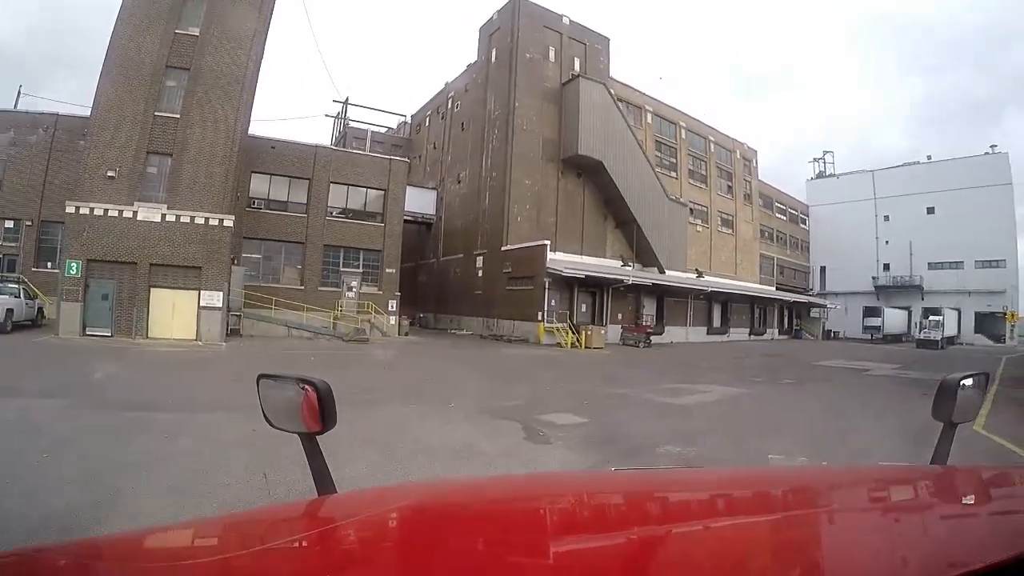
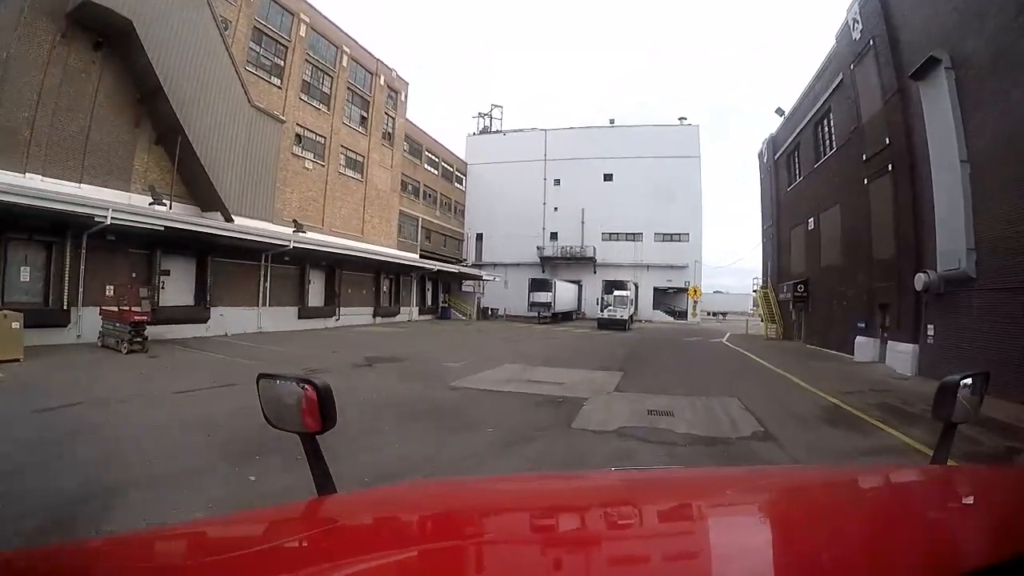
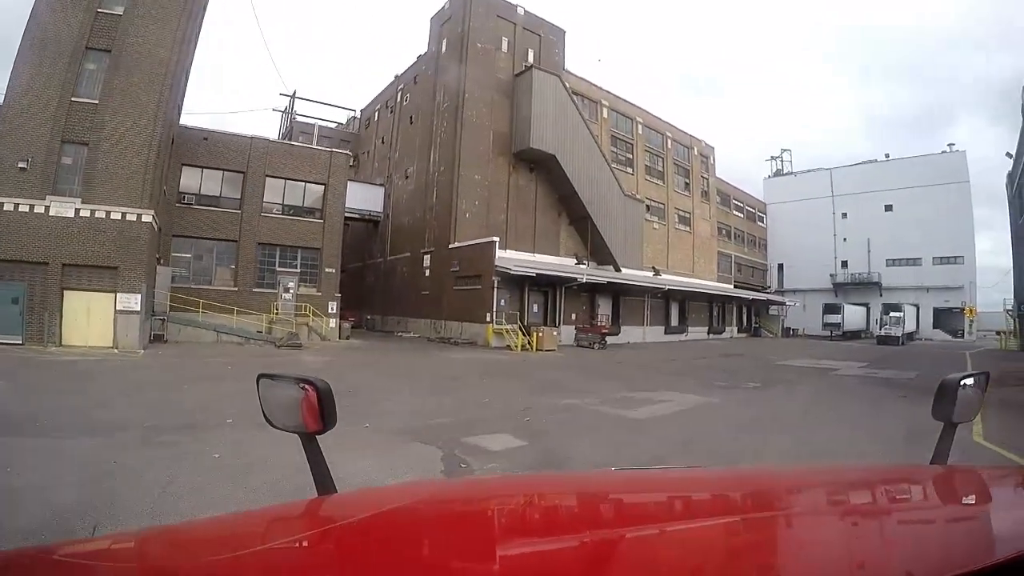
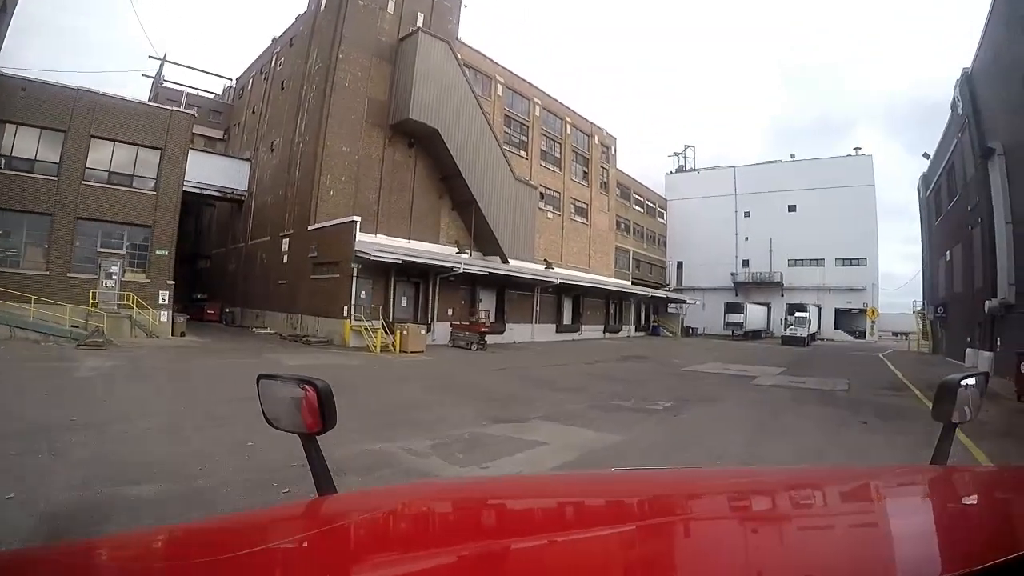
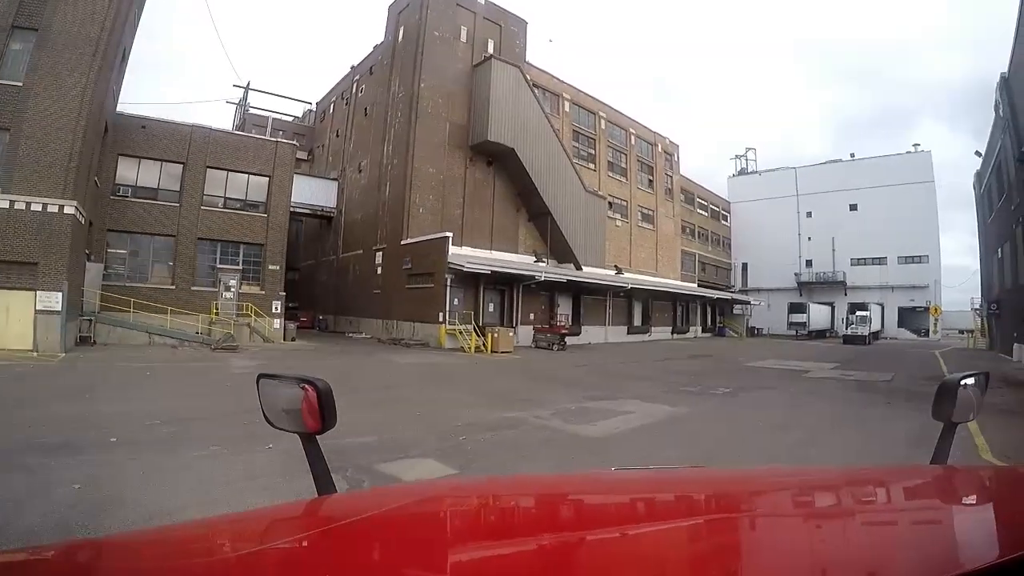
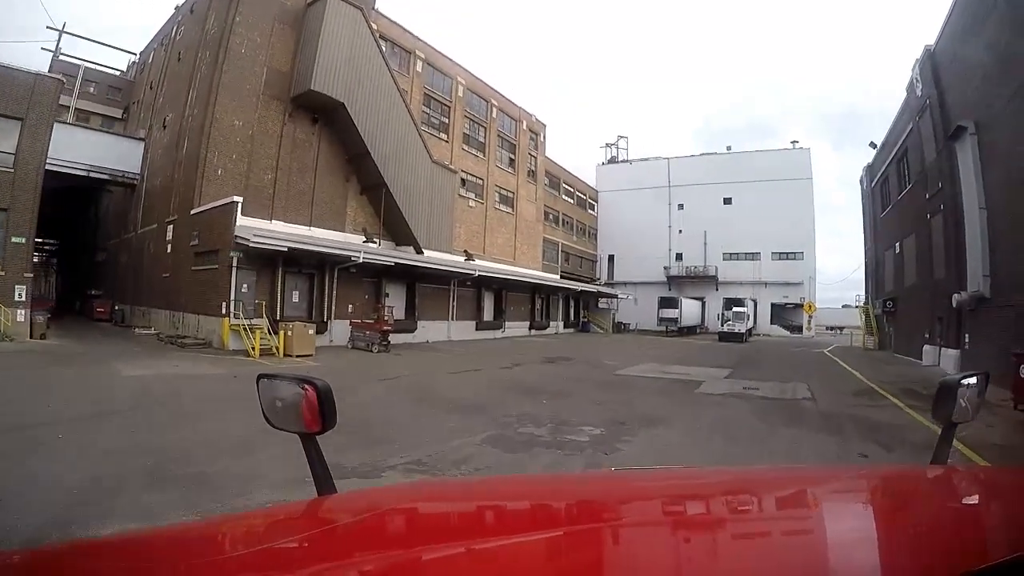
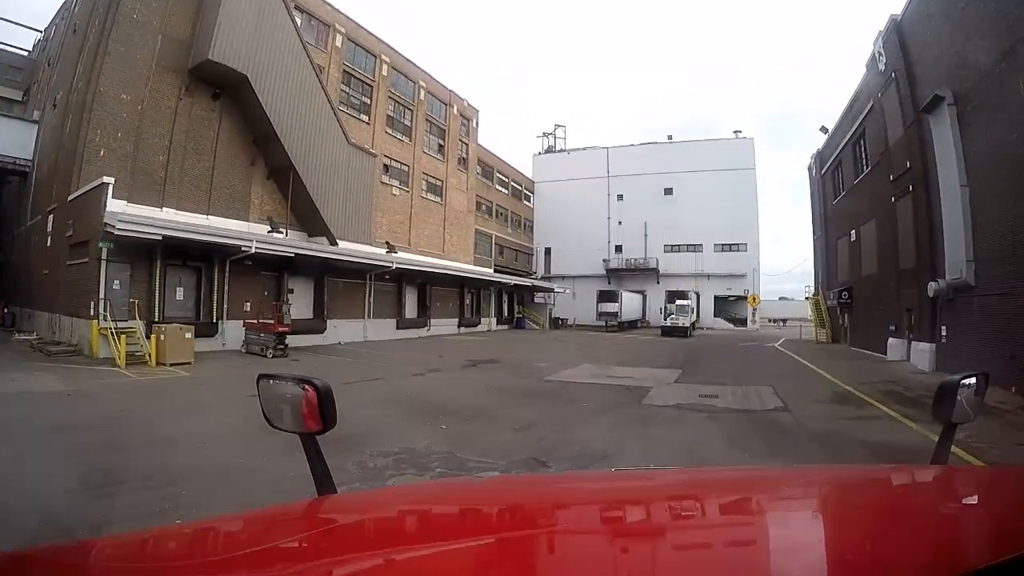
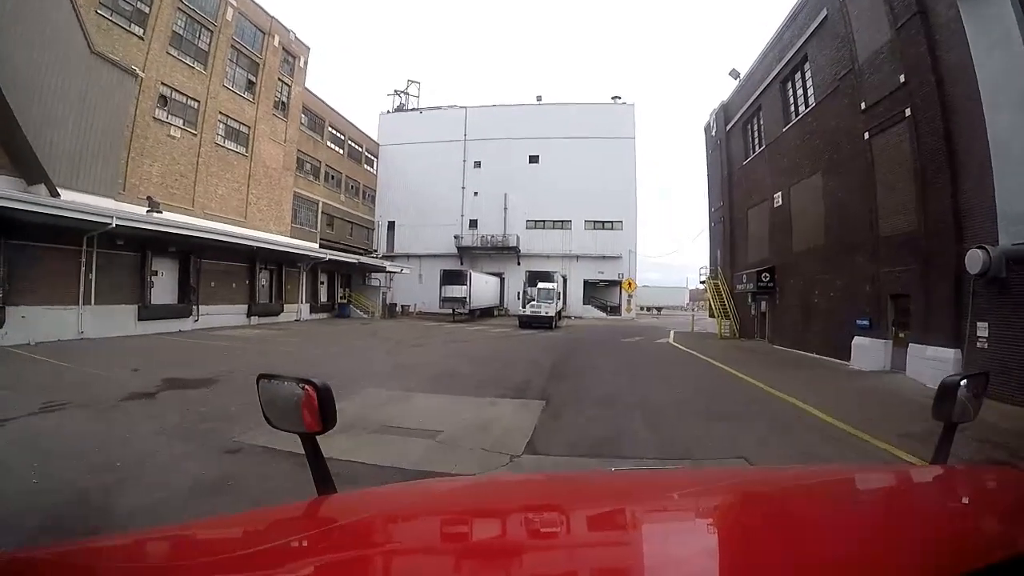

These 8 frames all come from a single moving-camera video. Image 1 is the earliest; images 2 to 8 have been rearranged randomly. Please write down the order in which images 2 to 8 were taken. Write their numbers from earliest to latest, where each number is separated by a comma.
3, 5, 4, 6, 7, 2, 8
